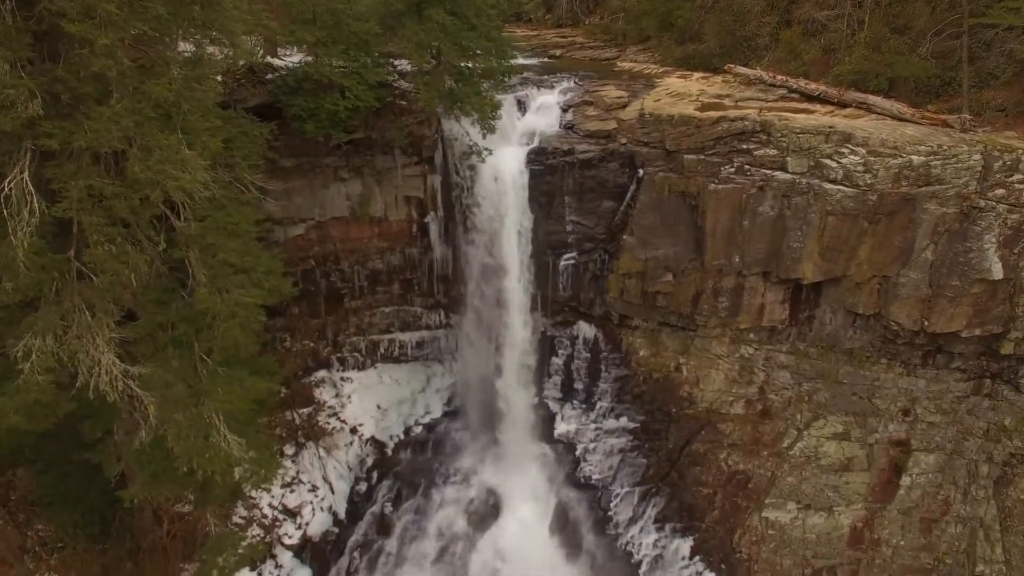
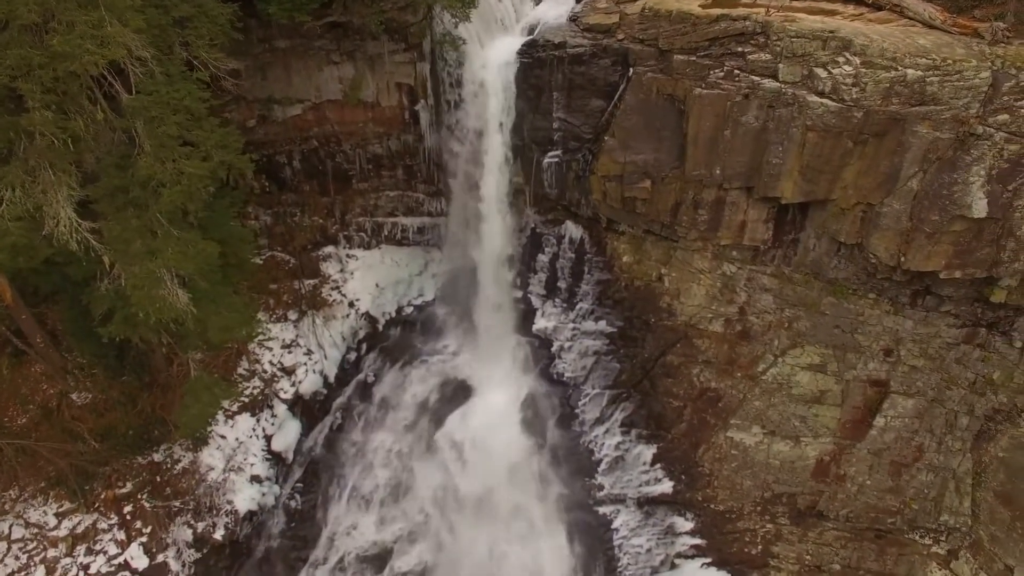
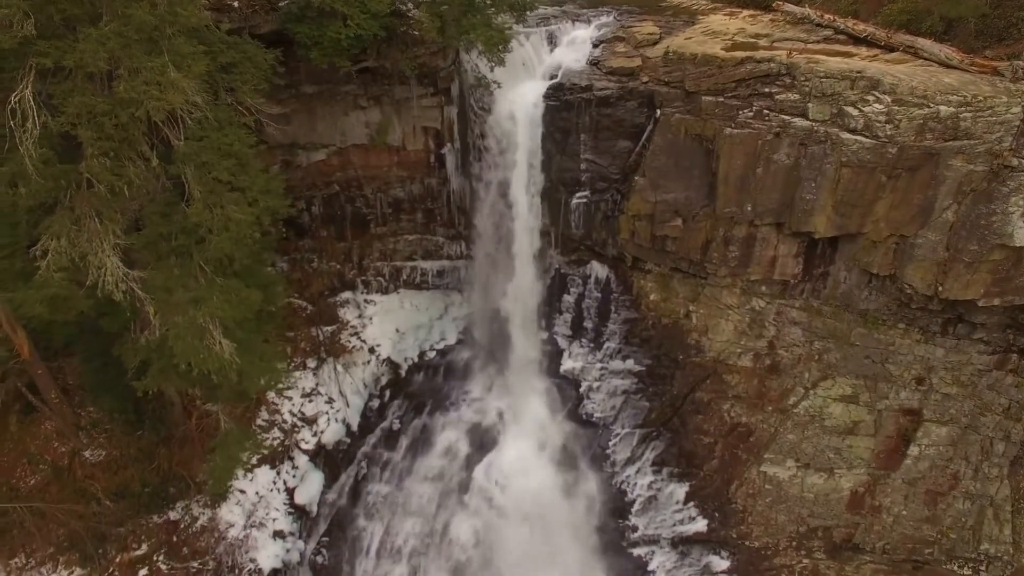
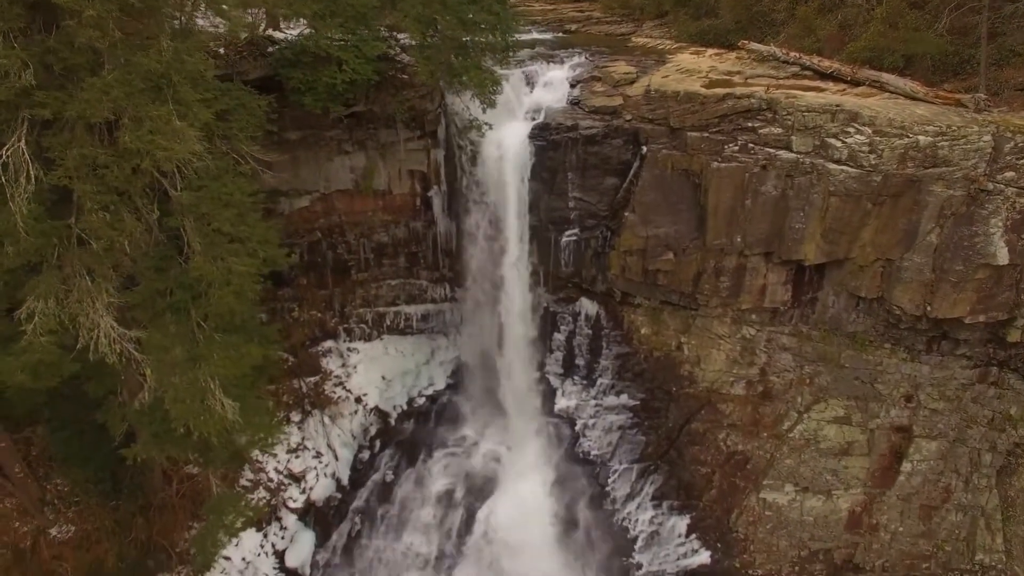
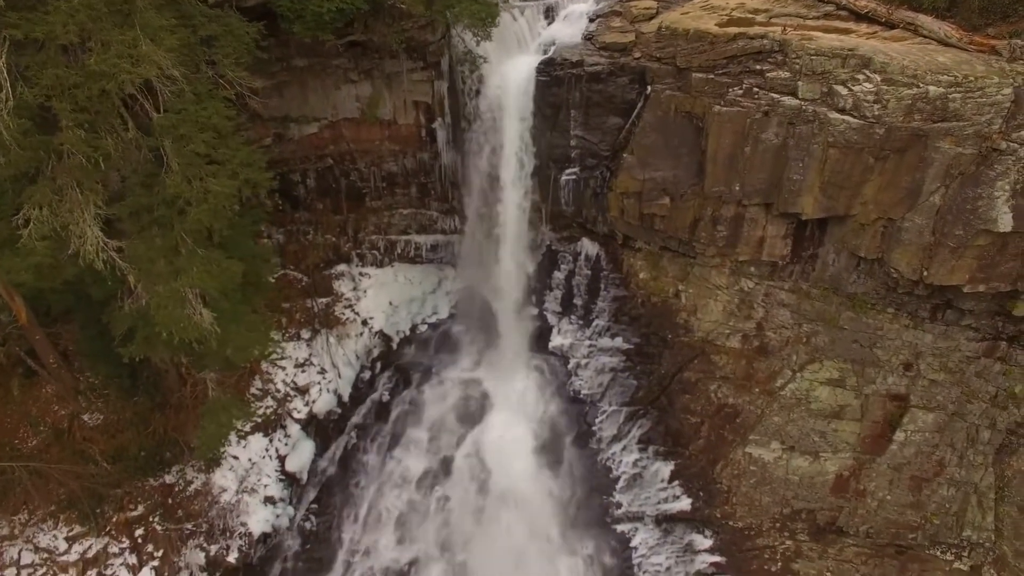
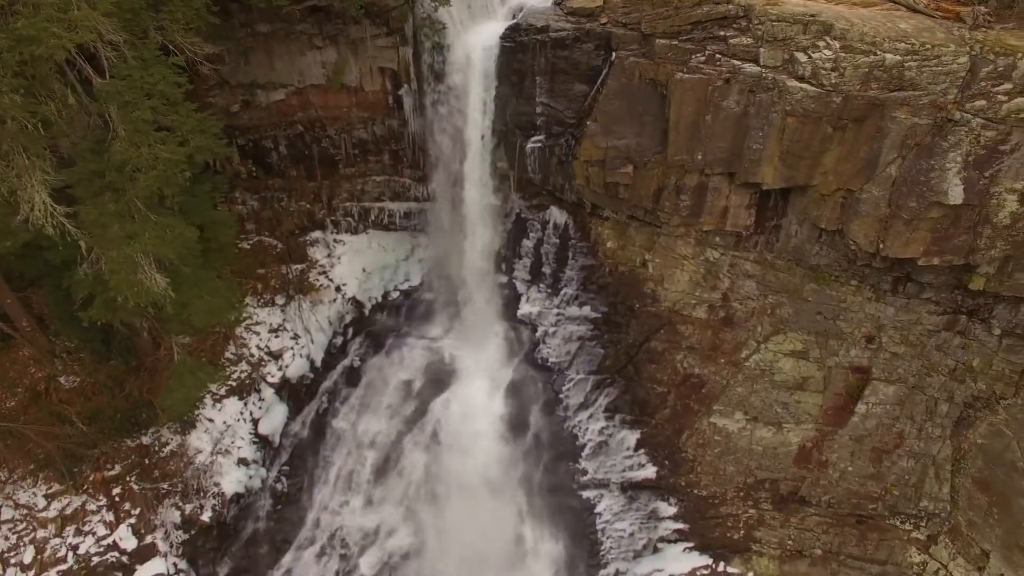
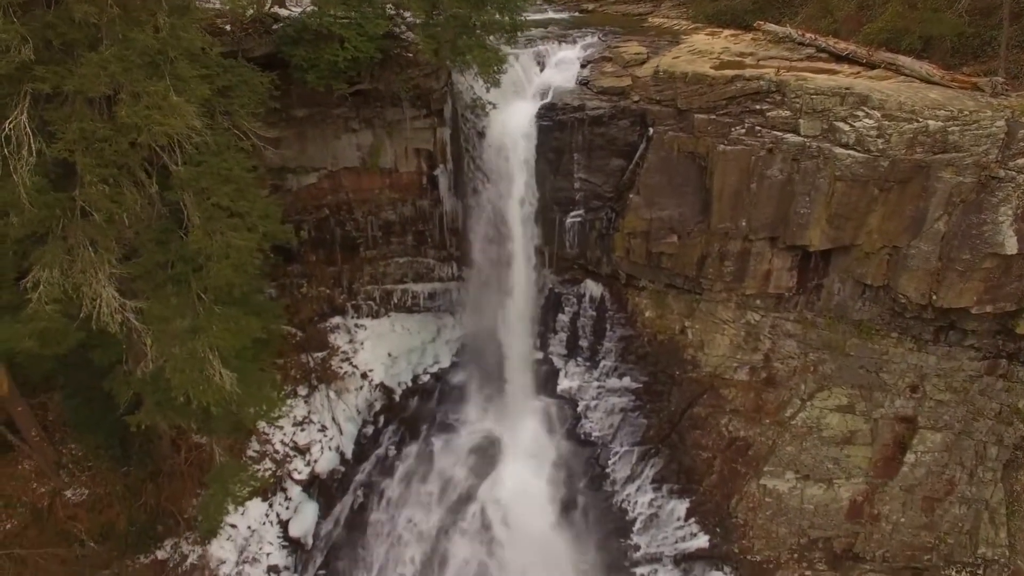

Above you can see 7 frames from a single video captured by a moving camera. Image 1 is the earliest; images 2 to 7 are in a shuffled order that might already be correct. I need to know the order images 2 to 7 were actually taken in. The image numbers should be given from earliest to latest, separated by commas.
4, 7, 3, 5, 2, 6
